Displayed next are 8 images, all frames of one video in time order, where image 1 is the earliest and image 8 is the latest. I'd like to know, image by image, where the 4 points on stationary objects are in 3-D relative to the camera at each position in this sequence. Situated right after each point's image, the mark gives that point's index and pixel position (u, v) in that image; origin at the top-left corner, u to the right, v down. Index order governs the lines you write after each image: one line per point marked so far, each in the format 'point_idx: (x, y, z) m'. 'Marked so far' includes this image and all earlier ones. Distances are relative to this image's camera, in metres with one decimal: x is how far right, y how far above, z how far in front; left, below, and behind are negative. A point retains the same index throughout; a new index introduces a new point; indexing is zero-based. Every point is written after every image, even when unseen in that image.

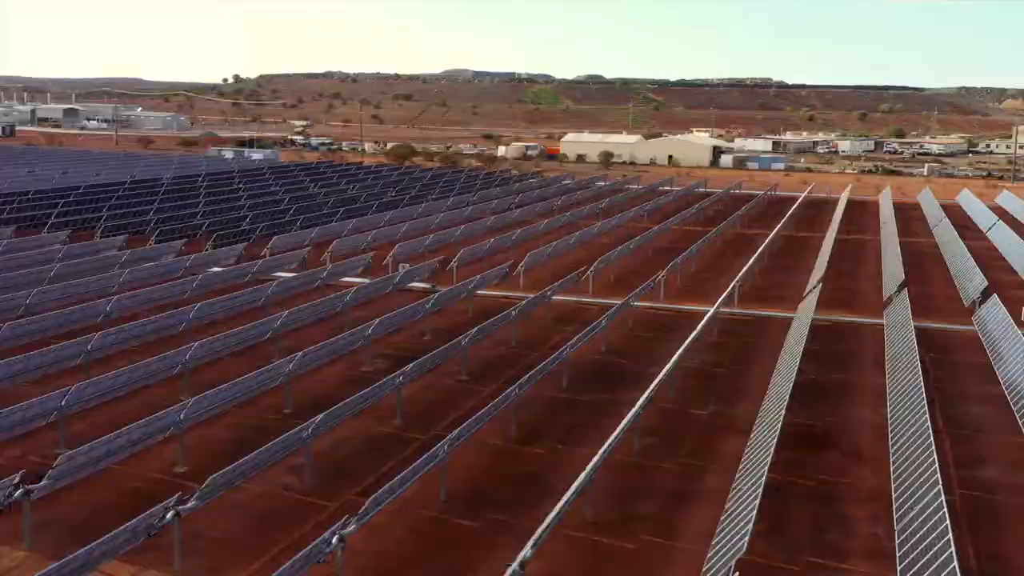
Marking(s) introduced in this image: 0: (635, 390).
0: (+1.7, -1.4, +15.6) m
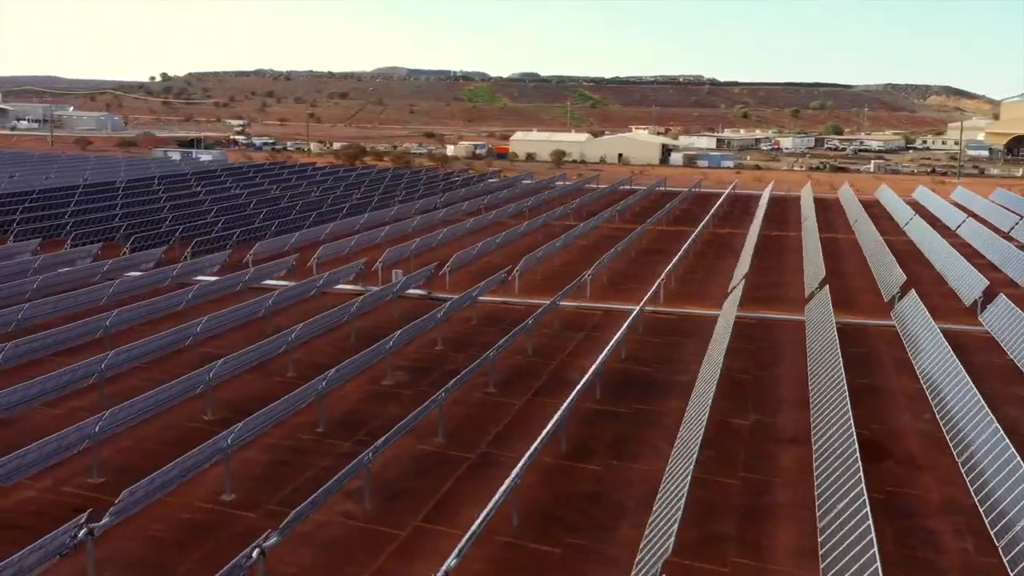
0: (+2.1, -1.5, +15.3) m
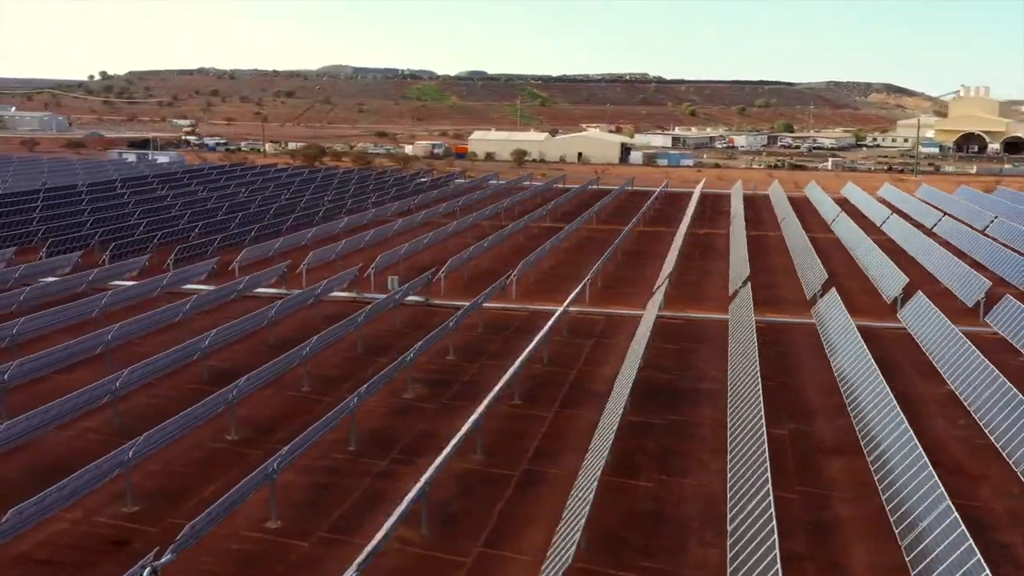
0: (+2.4, -1.5, +14.9) m
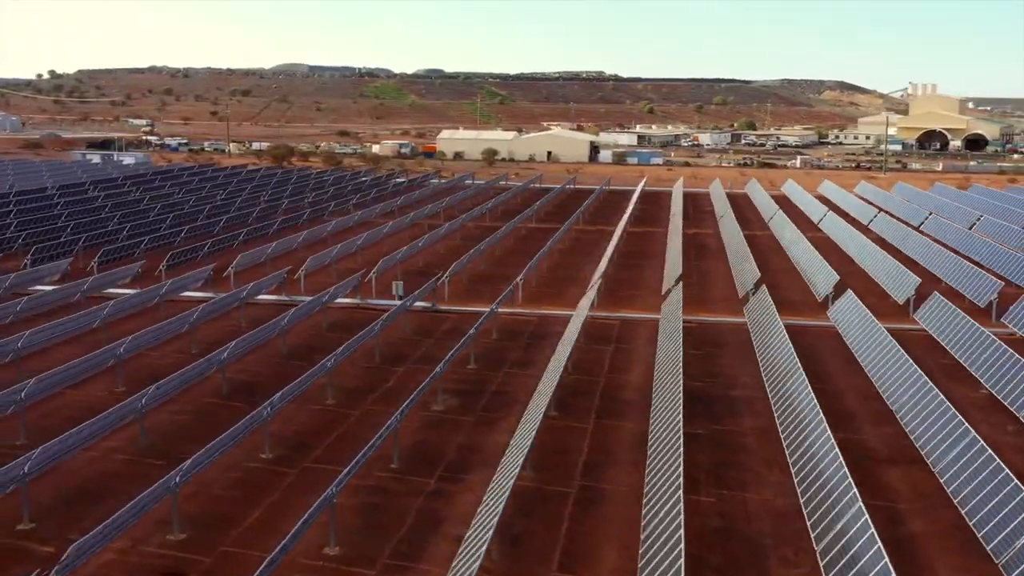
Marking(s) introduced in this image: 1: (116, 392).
0: (+2.9, -1.6, +14.6) m
1: (-5.1, -1.4, +15.2) m
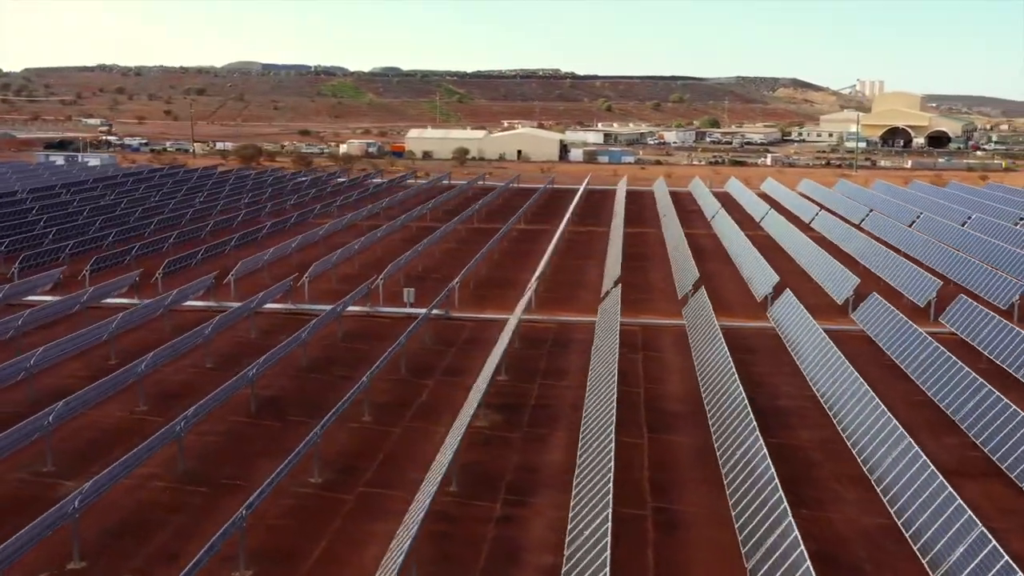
0: (+3.4, -1.7, +14.1) m
1: (-4.6, -1.5, +14.3) m
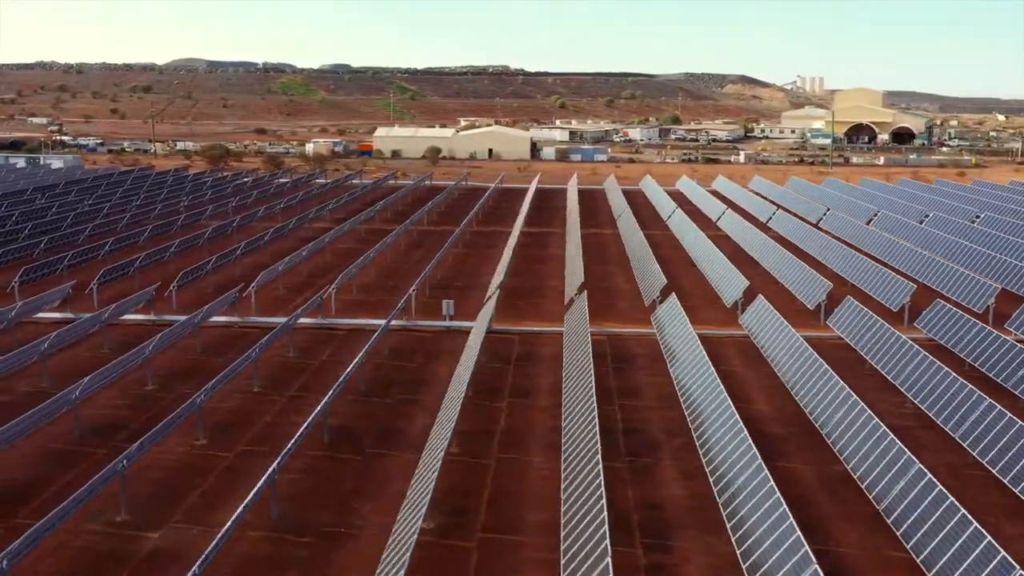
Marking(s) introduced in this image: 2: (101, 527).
0: (+4.5, -1.8, +13.1) m
1: (-3.5, -1.8, +13.0) m
2: (-3.7, -2.2, +10.6) m
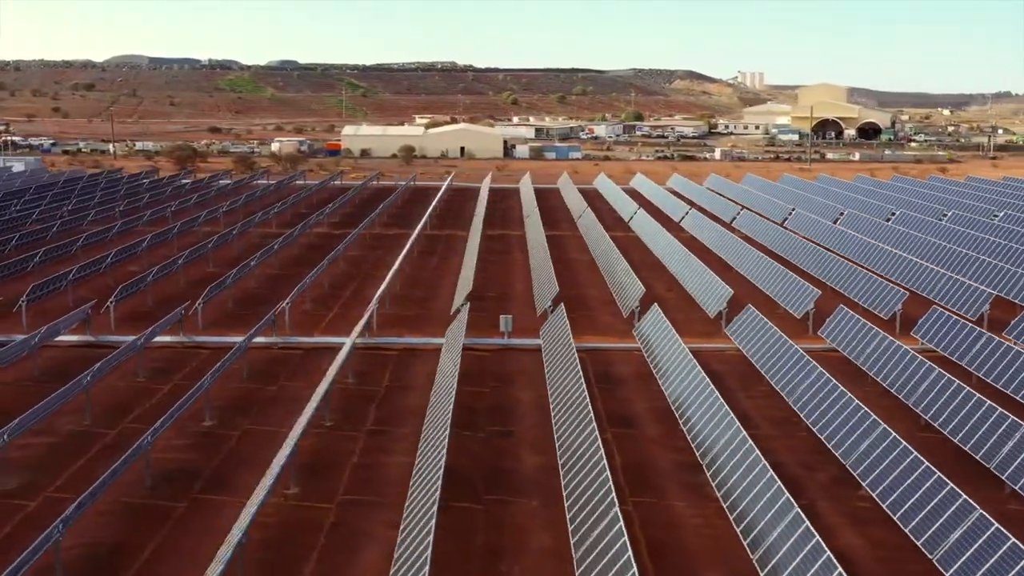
0: (+5.9, -2.0, +12.0) m
1: (-2.1, -2.0, +11.4) m
2: (-2.3, -2.4, +9.0) m
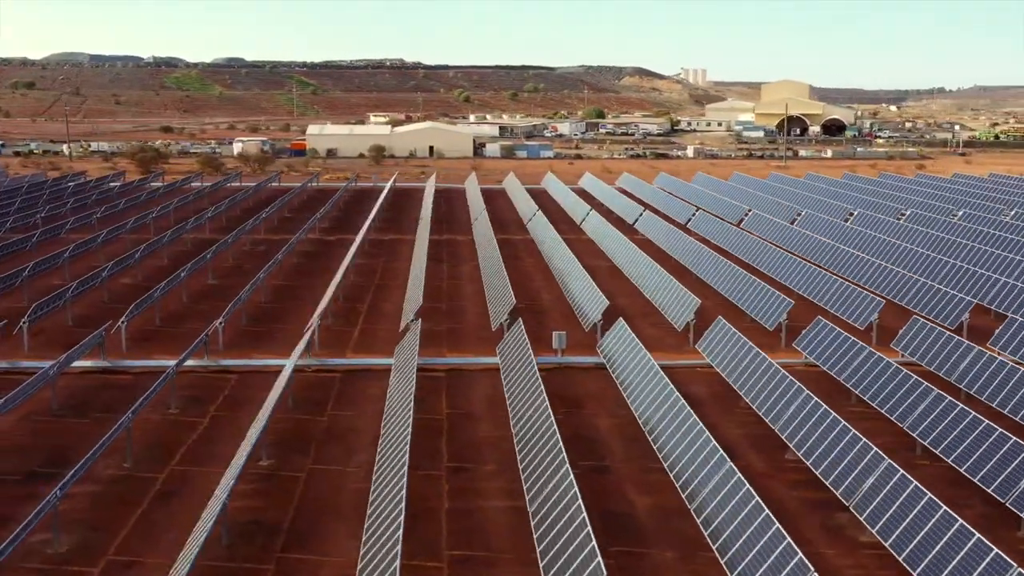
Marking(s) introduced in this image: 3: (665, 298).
0: (+7.0, -2.1, +11.0) m
1: (-1.0, -2.3, +9.9) m
2: (-1.0, -2.7, +7.5) m
3: (+2.5, -0.2, +19.3) m
